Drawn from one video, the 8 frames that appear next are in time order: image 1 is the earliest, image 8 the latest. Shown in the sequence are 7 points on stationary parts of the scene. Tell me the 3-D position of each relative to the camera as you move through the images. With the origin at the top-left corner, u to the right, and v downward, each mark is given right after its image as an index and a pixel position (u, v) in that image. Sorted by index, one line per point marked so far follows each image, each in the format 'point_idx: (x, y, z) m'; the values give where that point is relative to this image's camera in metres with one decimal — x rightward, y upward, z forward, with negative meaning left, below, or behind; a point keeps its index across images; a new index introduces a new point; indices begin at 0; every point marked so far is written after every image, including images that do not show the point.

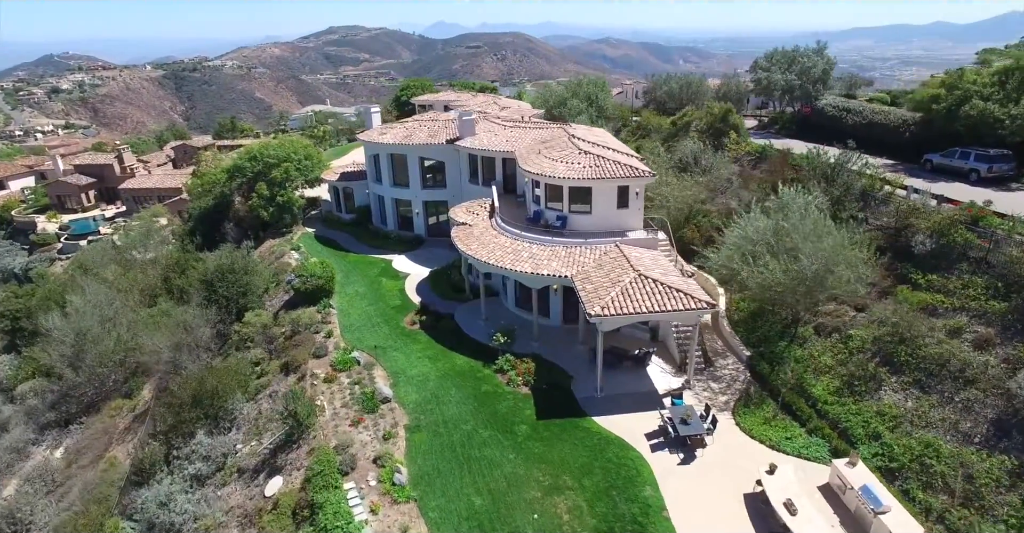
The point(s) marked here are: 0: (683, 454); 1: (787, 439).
0: (+6.0, -6.5, +19.6) m
1: (+9.7, -6.1, +19.9) m
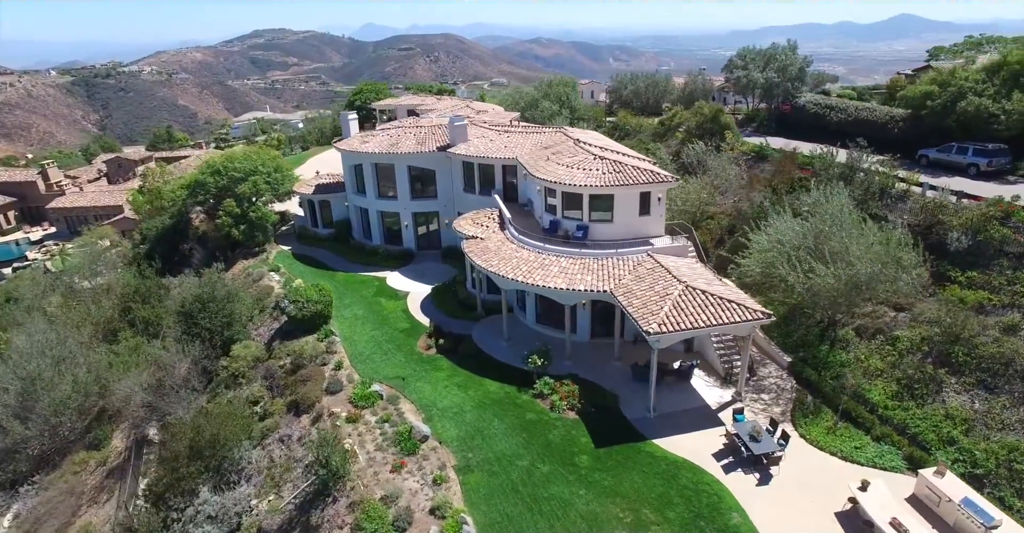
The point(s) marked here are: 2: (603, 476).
0: (+8.2, -6.9, +18.7) m
1: (+11.8, -6.2, +19.3) m
2: (+3.1, -7.0, +18.9) m
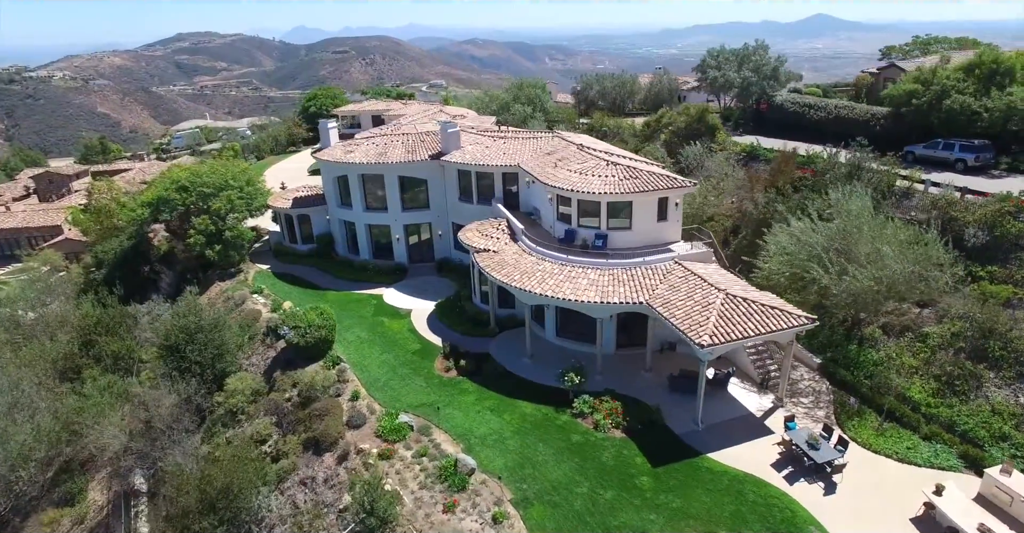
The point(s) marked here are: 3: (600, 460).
0: (+10.2, -7.1, +18.4) m
1: (+13.7, -6.3, +19.4) m
2: (+5.1, -7.5, +18.2) m
3: (+3.2, -6.9, +19.9) m
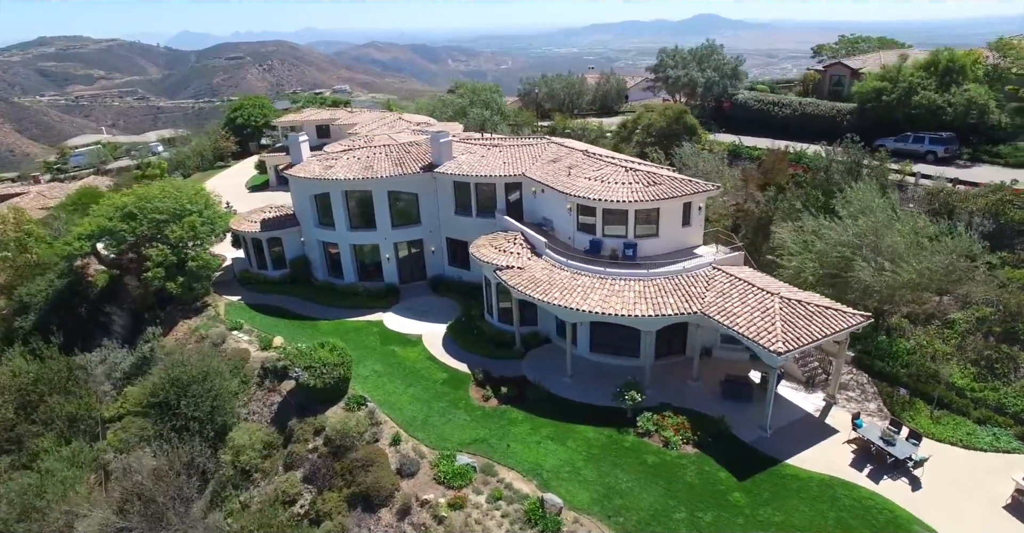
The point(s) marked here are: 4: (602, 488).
0: (+13.1, -7.1, +18.6) m
1: (+16.4, -6.0, +20.1) m
2: (+8.2, -7.8, +17.7) m
3: (+5.9, -7.3, +19.2) m
4: (+3.1, -7.5, +19.0) m
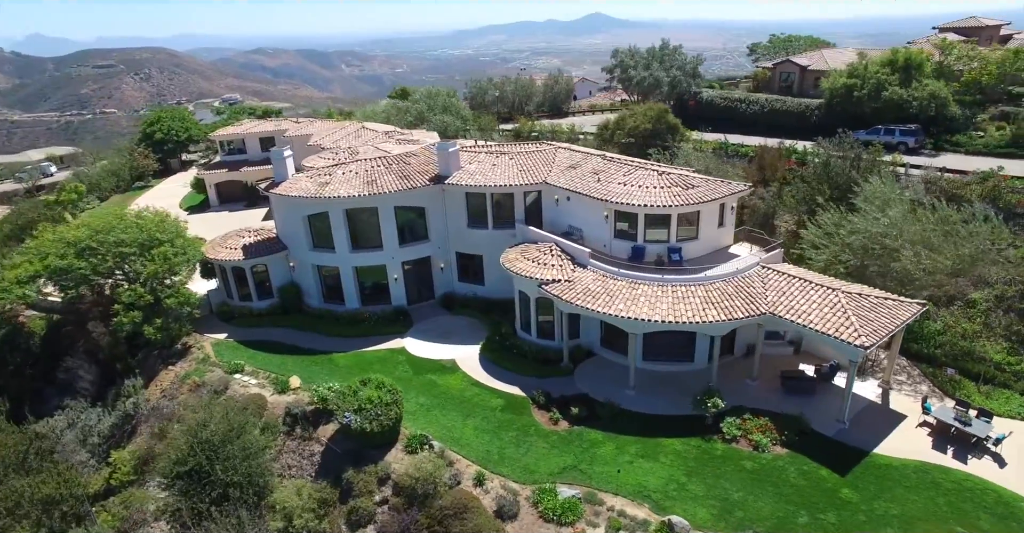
0: (+16.6, -6.6, +19.7) m
1: (+19.6, -5.4, +21.6) m
2: (+12.0, -7.7, +17.9) m
3: (+9.5, -7.4, +19.0) m
4: (+6.7, -7.8, +18.5) m
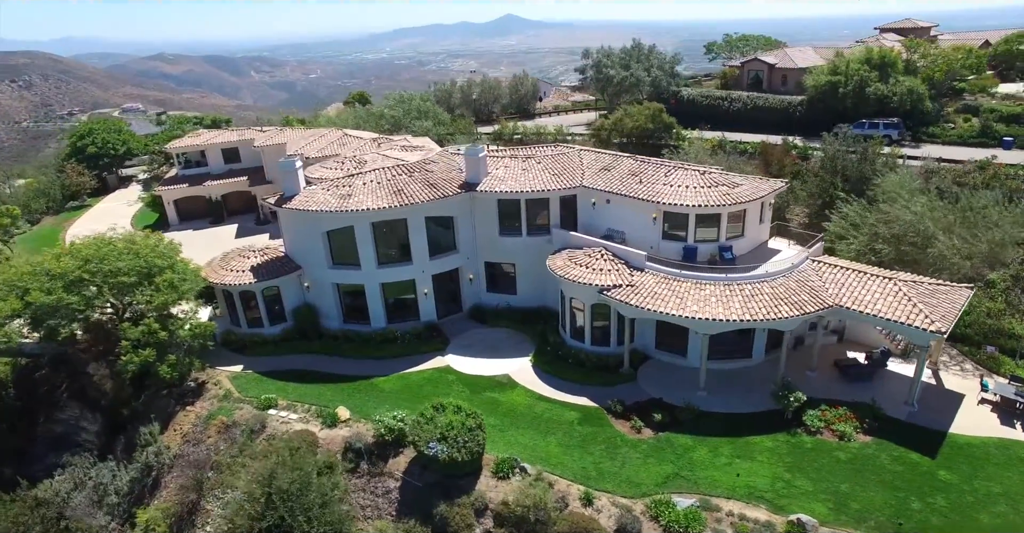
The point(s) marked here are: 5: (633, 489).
0: (+20.1, -6.0, +21.0) m
1: (+22.7, -4.5, +23.4) m
2: (+15.8, -7.3, +18.7) m
3: (+13.2, -7.1, +19.5) m
4: (+10.5, -7.7, +18.6) m
5: (+4.1, -7.7, +19.4) m
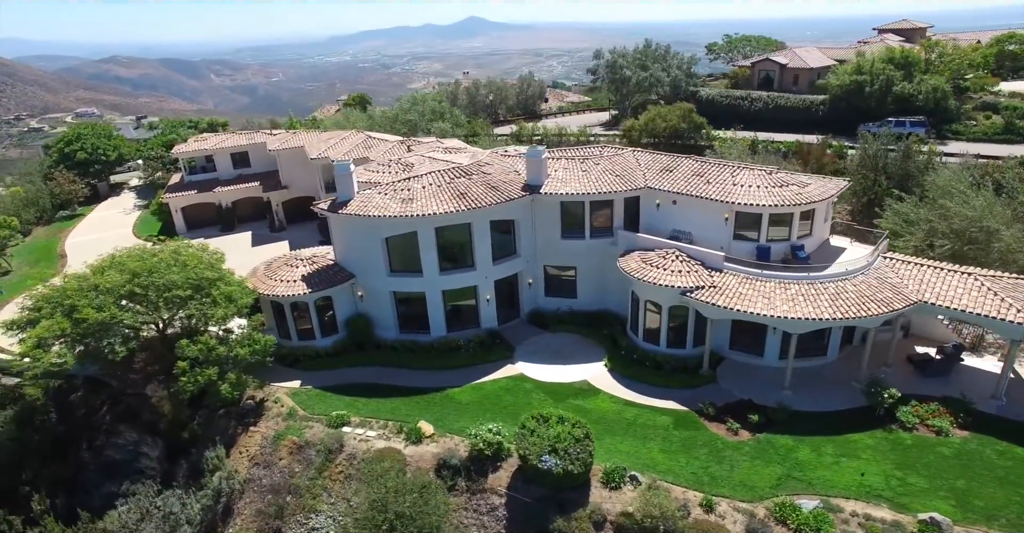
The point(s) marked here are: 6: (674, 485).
0: (+23.9, -5.6, +21.6) m
1: (+26.3, -4.2, +24.0) m
2: (+19.8, -7.0, +19.0) m
3: (+17.1, -7.0, +19.7) m
4: (+14.5, -7.6, +18.6) m
5: (+8.1, -7.8, +19.0) m
6: (+5.6, -7.7, +19.5) m
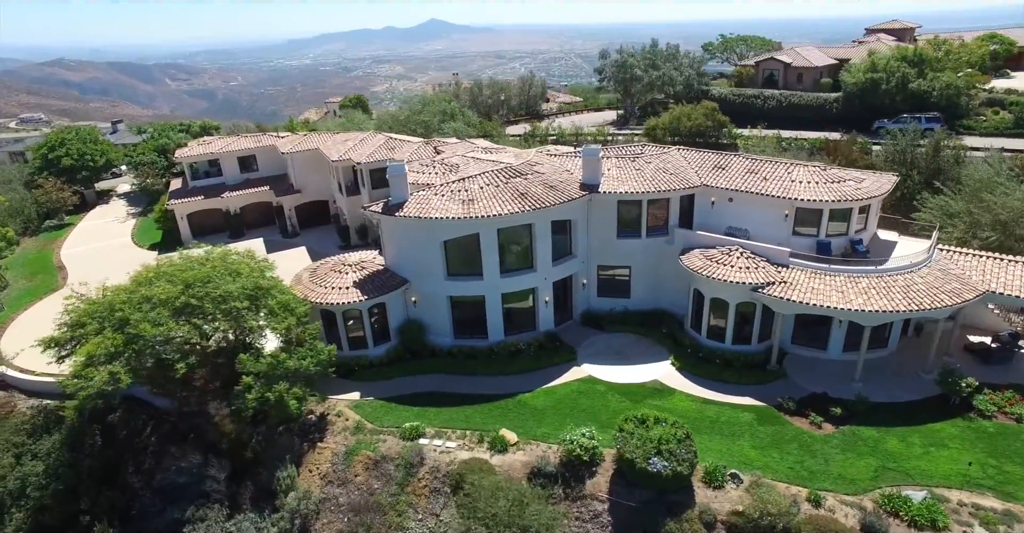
0: (+27.3, -5.1, +22.5) m
1: (+29.5, -3.6, +25.1) m
2: (+23.3, -6.6, +19.7) m
3: (+20.6, -6.6, +20.1) m
4: (+18.1, -7.2, +18.9) m
5: (+11.7, -7.5, +19.0) m
6: (+9.1, -7.5, +19.3) m
